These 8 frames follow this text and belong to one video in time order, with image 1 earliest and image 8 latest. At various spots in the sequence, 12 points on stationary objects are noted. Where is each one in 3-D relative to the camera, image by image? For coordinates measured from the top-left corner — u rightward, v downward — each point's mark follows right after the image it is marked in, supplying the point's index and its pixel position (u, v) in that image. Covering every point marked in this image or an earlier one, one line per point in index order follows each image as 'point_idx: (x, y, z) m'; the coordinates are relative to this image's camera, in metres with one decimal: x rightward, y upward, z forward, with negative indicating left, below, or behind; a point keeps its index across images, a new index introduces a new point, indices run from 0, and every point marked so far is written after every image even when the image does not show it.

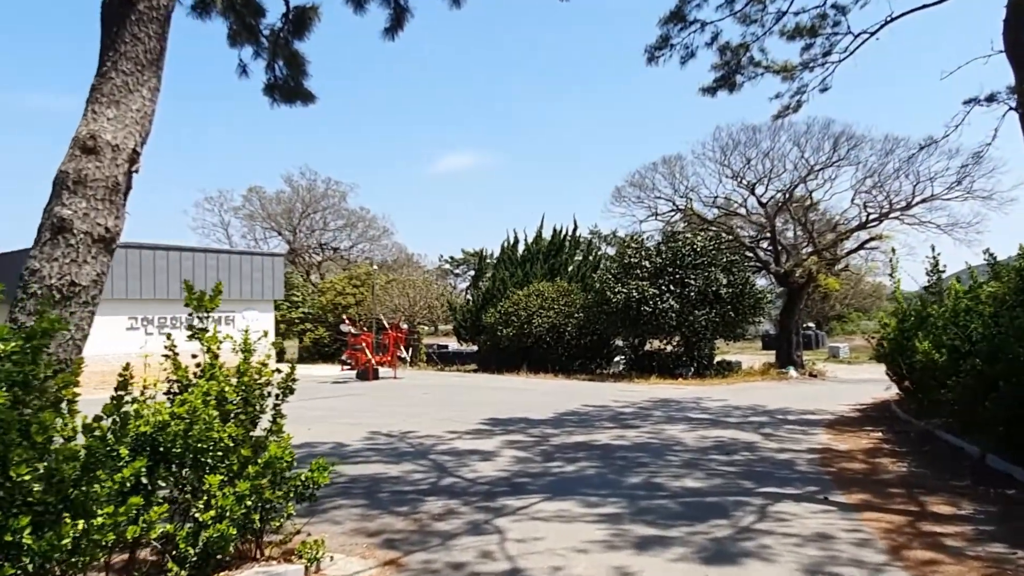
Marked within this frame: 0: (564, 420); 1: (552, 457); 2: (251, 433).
0: (+1.0, -2.4, +13.3) m
1: (+0.5, -2.2, +9.8) m
2: (-1.7, -1.0, +4.8) m
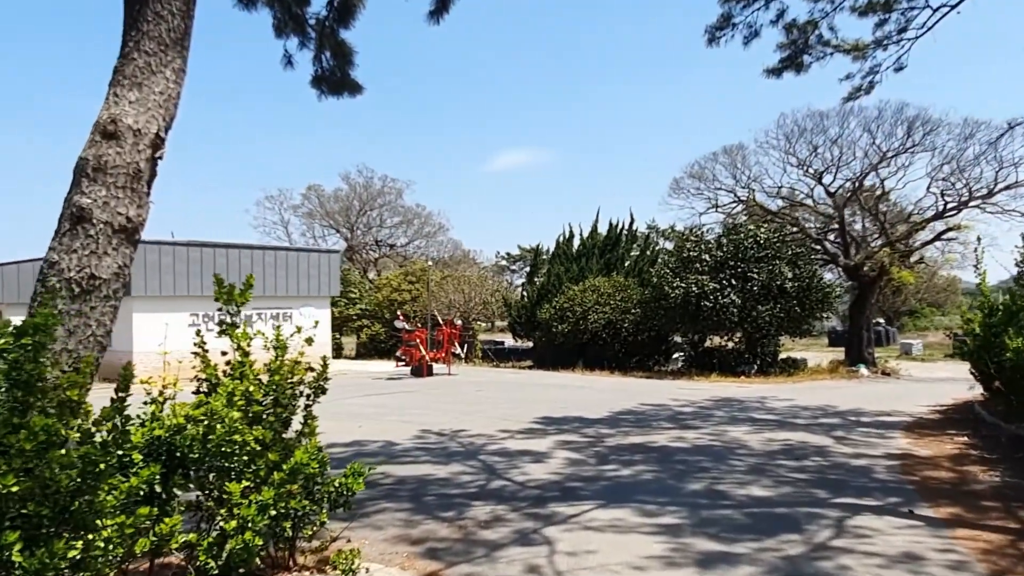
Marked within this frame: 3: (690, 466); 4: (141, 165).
0: (+1.9, -2.3, +12.8) m
1: (+1.2, -2.2, +9.3) m
2: (-1.4, -0.9, +4.5) m
3: (+2.1, -2.1, +8.5) m
4: (-2.1, +0.7, +4.2) m
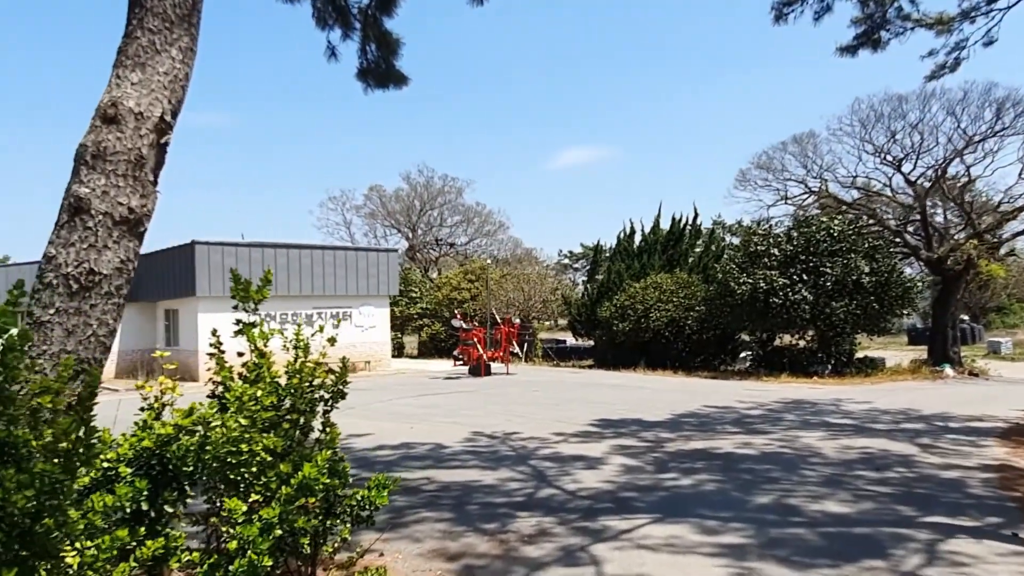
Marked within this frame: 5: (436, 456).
0: (+2.8, -2.2, +12.1) m
1: (+1.8, -2.1, +8.7) m
2: (-1.2, -0.9, +4.1) m
3: (+2.6, -2.0, +7.8) m
4: (-2.0, +0.7, +3.9) m
5: (-1.0, -2.2, +9.8) m
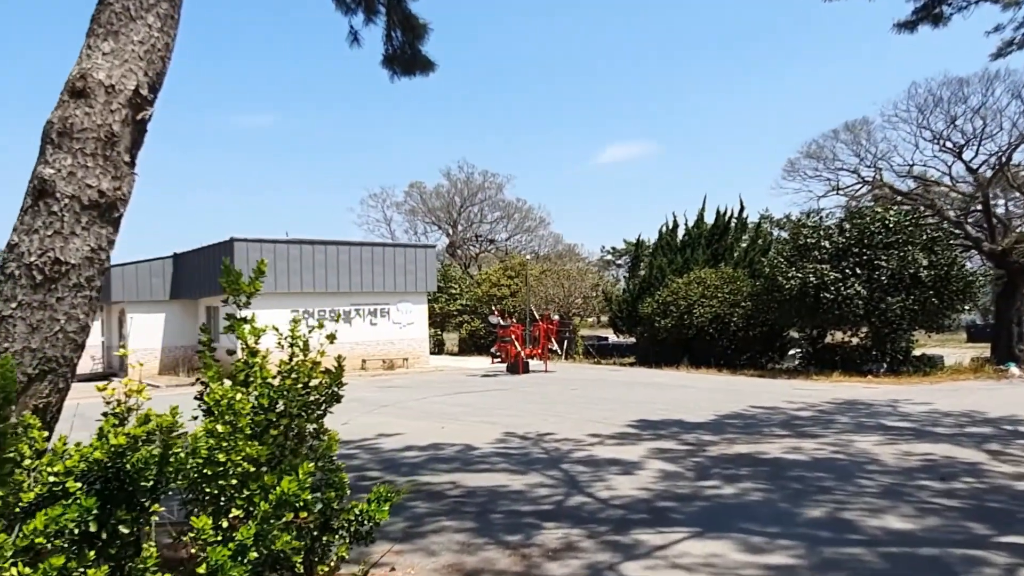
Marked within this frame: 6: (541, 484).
0: (+3.4, -2.2, +11.5) m
1: (+2.2, -2.0, +8.1) m
2: (-1.2, -0.9, +3.7) m
3: (+2.9, -1.9, +7.2) m
4: (-1.9, +0.8, +3.5) m
5: (-0.6, -2.2, +9.3) m
6: (+0.3, -2.1, +7.7) m
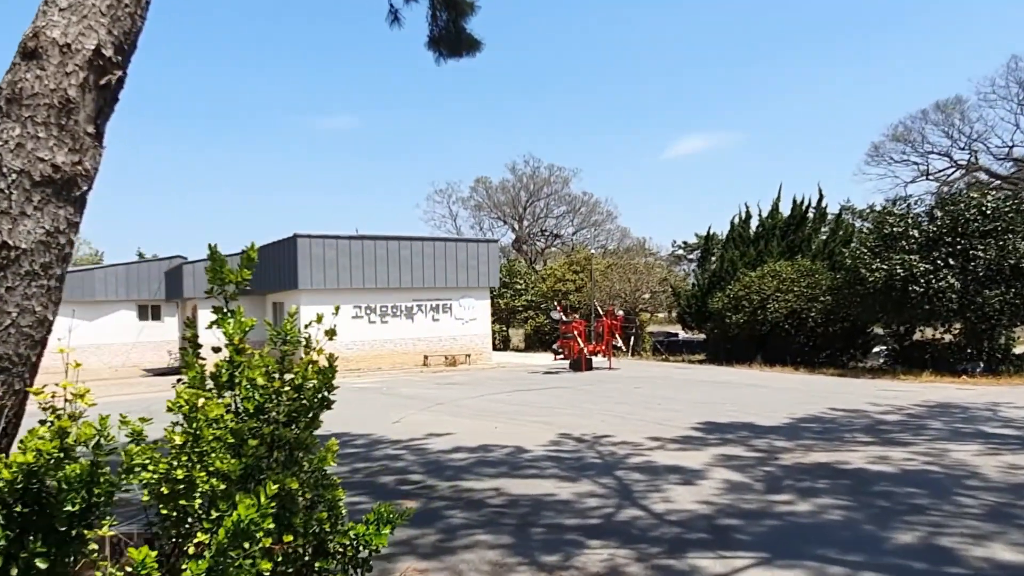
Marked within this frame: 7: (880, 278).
0: (+4.2, -2.0, +10.5) m
1: (+2.7, -1.9, +7.2) m
2: (-1.1, -0.8, +3.2) m
3: (+3.3, -1.9, +6.3) m
4: (-1.9, +0.8, +3.1) m
5: (0.0, -2.1, +8.8) m
6: (+0.8, -2.0, +7.0) m
7: (+9.8, +0.2, +19.4) m
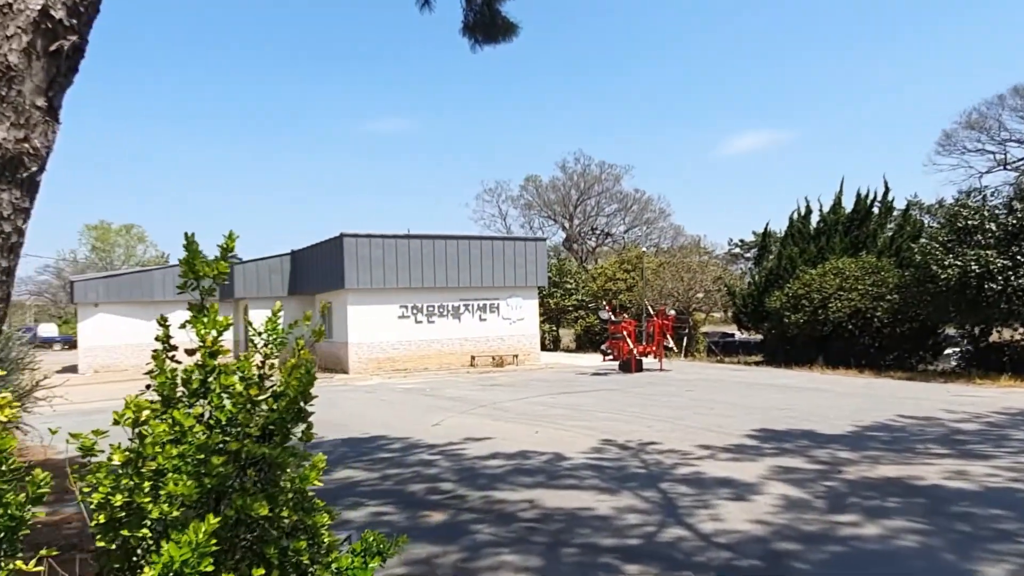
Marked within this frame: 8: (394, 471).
0: (+4.7, -2.0, +9.7) m
1: (+3.0, -1.9, +6.5) m
2: (-1.1, -0.8, +2.8) m
3: (+3.6, -1.8, +5.5) m
4: (-1.9, +0.9, +2.7) m
5: (+0.4, -2.1, +8.2) m
6: (+1.1, -2.0, +6.5) m
7: (+10.9, +0.3, +18.2) m
8: (-1.4, -2.2, +8.6) m
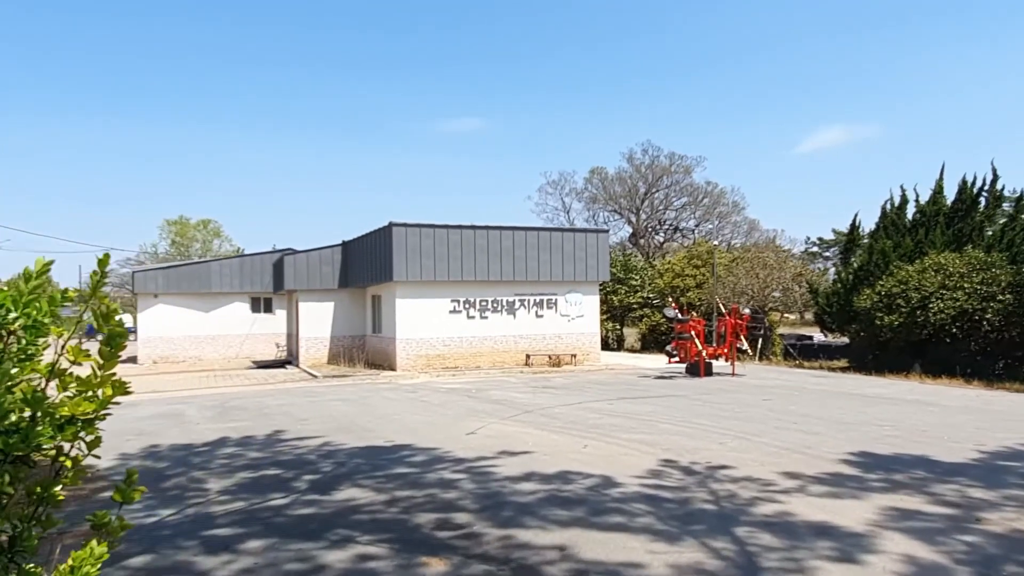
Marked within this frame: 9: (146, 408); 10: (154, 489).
0: (+5.1, -1.9, +7.6) m
1: (+3.1, -1.8, +4.7) m
2: (-1.2, -0.6, +1.3) m
3: (+3.6, -1.7, +3.6) m
4: (-2.0, +1.0, +1.3) m
5: (+0.7, -1.9, +6.6) m
6: (+1.2, -1.8, +4.8) m
7: (+12.2, +0.3, +15.5) m
8: (-1.0, -2.0, +7.1) m
9: (-7.3, -2.4, +14.6) m
10: (-3.8, -2.1, +7.8) m
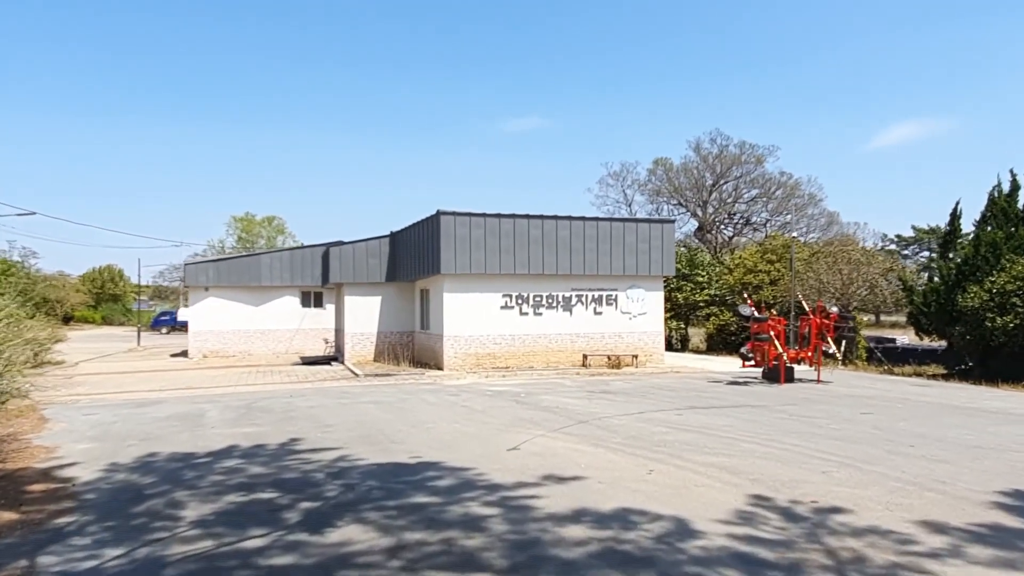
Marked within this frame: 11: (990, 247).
0: (+5.5, -1.8, +5.5) m
1: (+3.2, -1.7, +2.7) m
2: (-1.4, -0.5, -0.3) m
3: (+3.6, -1.6, +1.6) m
4: (-2.1, +1.1, -0.2) m
5: (+1.0, -1.8, +4.8) m
6: (+1.3, -1.7, +3.0) m
7: (+13.1, +0.4, +12.8) m
8: (-0.7, -1.9, +5.5) m
9: (-6.4, -2.2, +13.5) m
10: (-3.4, -2.0, +6.4) m
11: (+12.7, +1.1, +19.5) m
